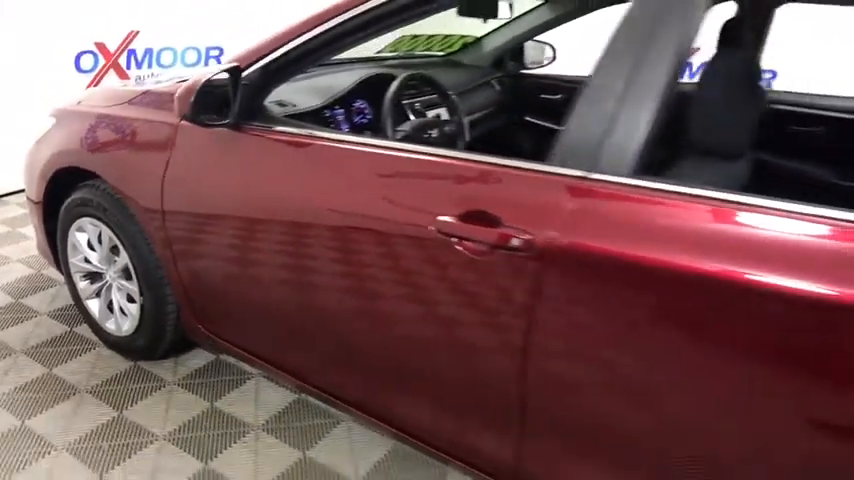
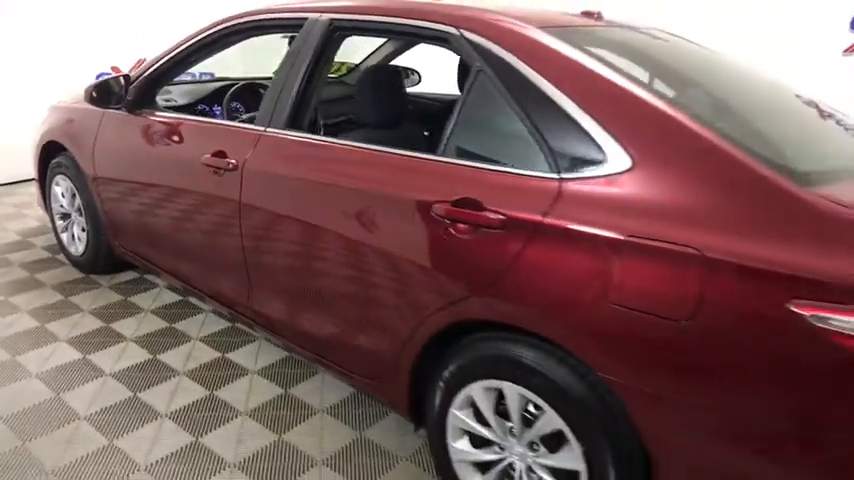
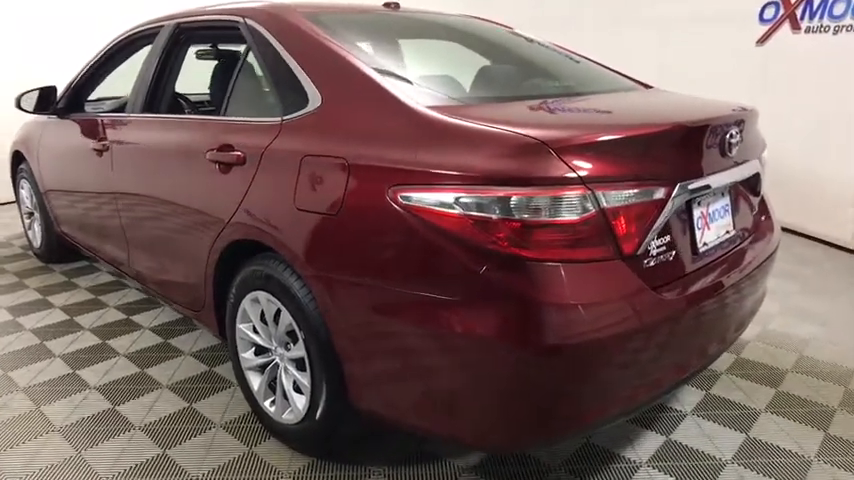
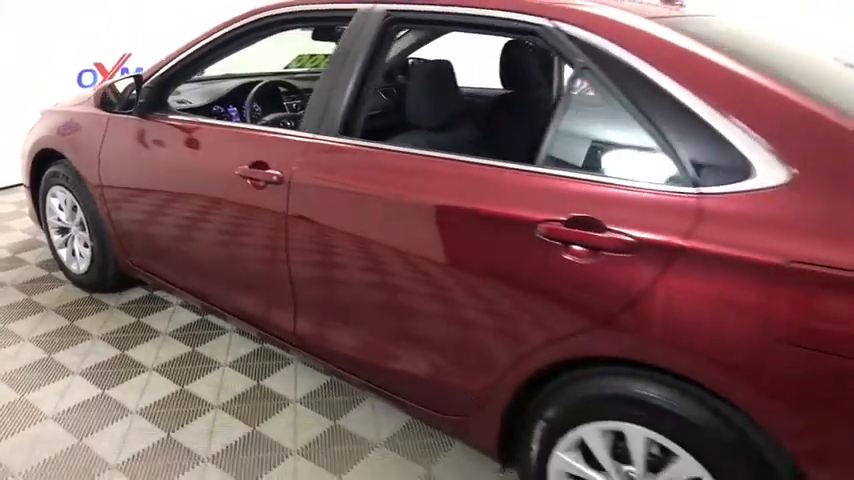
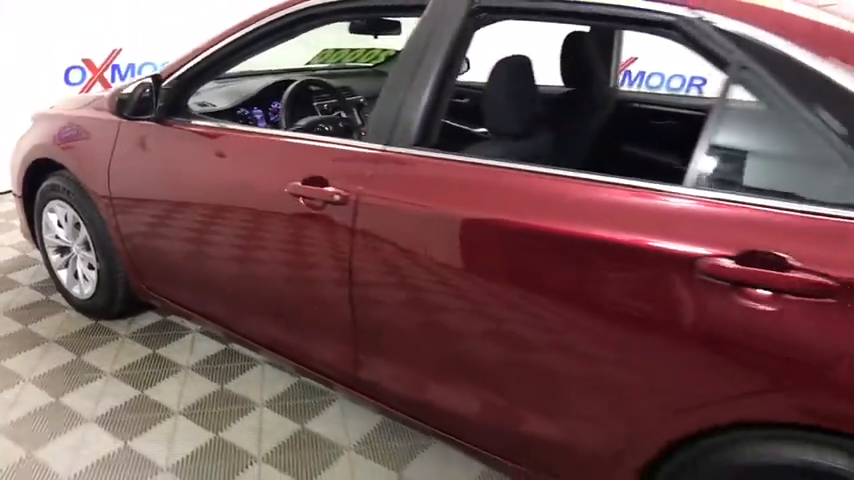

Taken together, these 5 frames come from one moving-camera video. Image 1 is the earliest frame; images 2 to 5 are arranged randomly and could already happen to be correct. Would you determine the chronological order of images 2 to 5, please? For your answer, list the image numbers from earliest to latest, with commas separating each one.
5, 4, 2, 3
